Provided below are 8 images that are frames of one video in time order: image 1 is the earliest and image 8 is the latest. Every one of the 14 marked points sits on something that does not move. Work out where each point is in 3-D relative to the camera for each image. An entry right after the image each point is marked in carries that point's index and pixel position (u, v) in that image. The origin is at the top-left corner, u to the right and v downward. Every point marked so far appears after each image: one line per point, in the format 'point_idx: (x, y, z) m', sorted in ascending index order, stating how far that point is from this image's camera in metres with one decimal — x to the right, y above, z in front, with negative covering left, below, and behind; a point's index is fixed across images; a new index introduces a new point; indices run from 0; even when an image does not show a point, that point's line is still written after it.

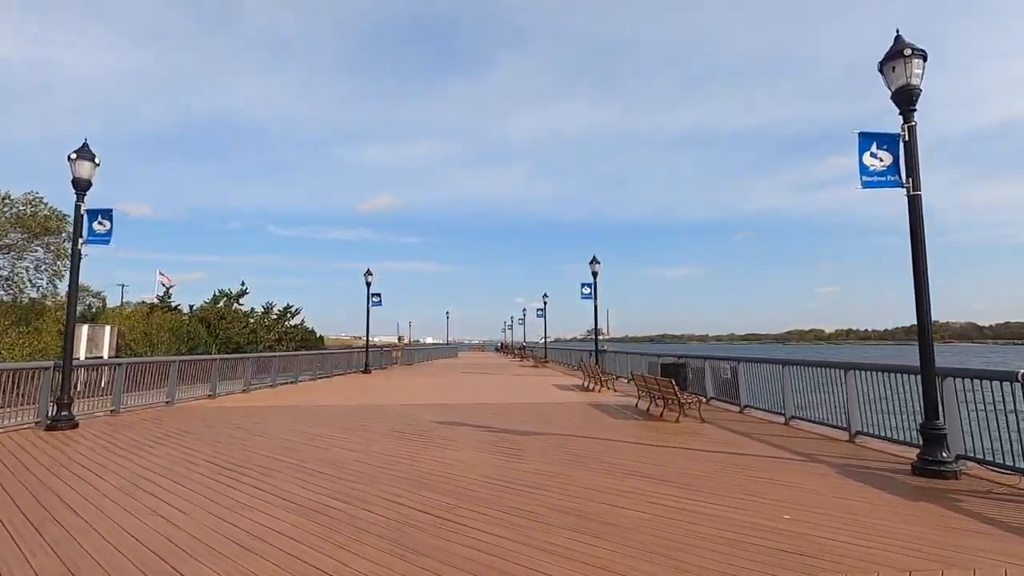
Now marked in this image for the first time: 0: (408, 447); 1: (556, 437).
0: (-1.3, -2.0, +8.3) m
1: (+0.6, -2.1, +9.1) m
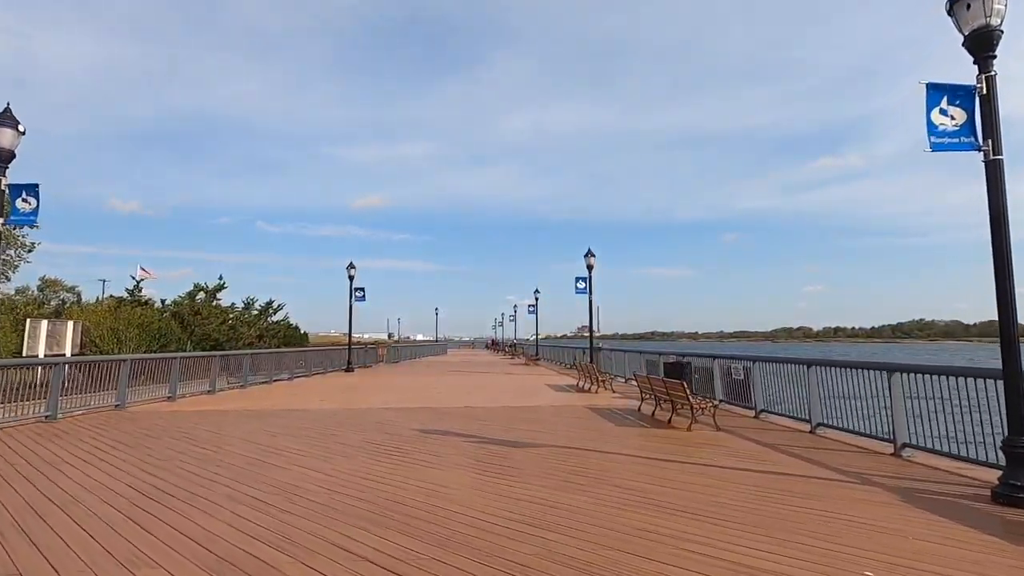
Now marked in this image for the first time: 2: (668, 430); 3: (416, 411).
0: (-1.4, -1.9, +7.0) m
1: (+0.5, -1.9, +7.8) m
2: (+2.2, -2.1, +9.6) m
3: (-1.8, -2.3, +12.0) m
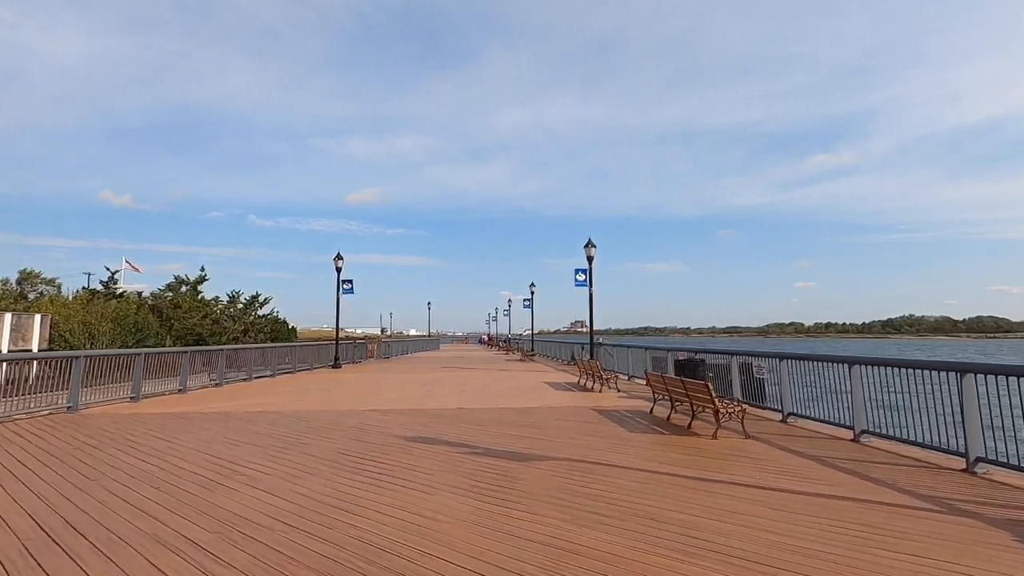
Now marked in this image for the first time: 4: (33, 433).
0: (-1.4, -1.7, +5.7) m
1: (+0.5, -1.8, +6.6) m
2: (+2.2, -1.9, +8.4) m
3: (-1.8, -2.1, +10.8) m
4: (-6.6, -2.0, +9.0) m
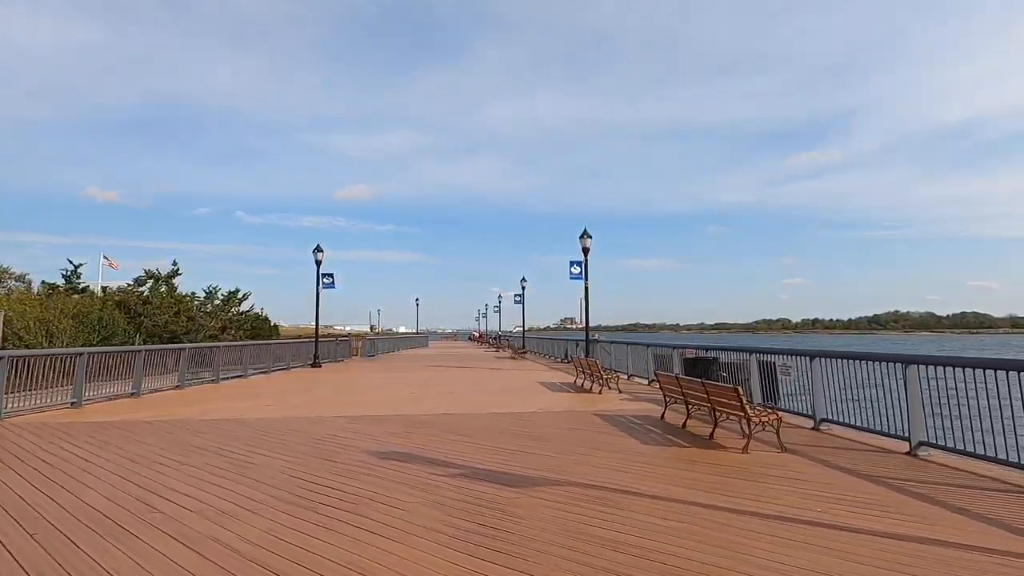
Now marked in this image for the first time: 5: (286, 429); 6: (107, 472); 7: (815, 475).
0: (-1.5, -1.6, +4.3) m
1: (+0.4, -1.6, +5.3) m
2: (+2.1, -1.8, +7.0) m
3: (-1.9, -1.9, +9.4) m
4: (-6.7, -1.9, +7.5) m
5: (-3.1, -1.9, +8.8) m
6: (-4.0, -1.8, +6.4) m
7: (+2.9, -1.7, +6.0) m
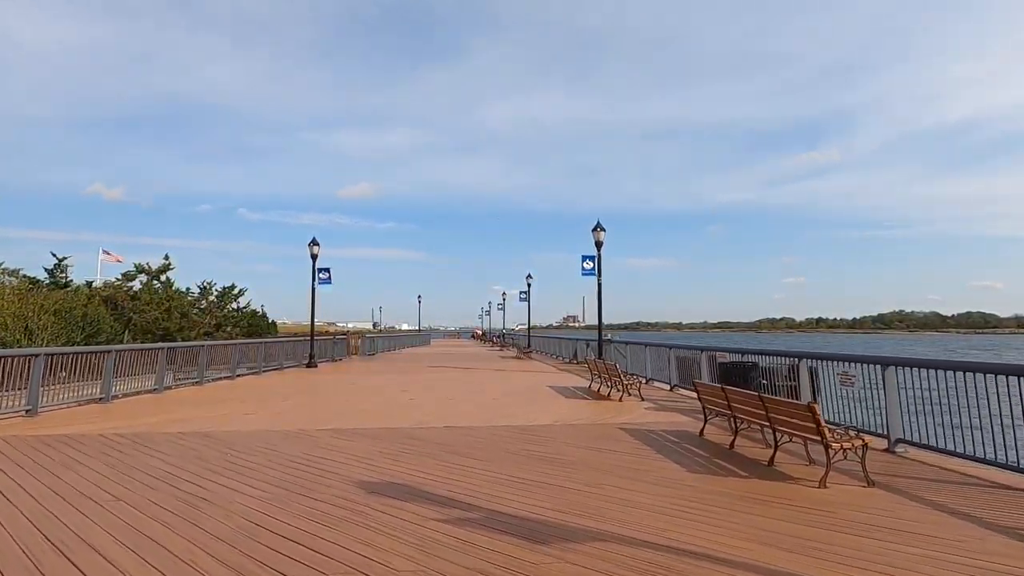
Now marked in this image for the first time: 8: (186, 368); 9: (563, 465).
0: (-1.3, -1.5, +3.0) m
1: (+0.6, -1.6, +3.9) m
2: (+2.3, -1.7, +5.7) m
3: (-1.8, -1.9, +8.0) m
4: (-6.6, -1.8, +6.2) m
5: (-2.9, -1.8, +7.4) m
6: (-3.8, -1.8, +5.1) m
7: (+3.0, -1.7, +4.6) m
8: (-9.7, -2.4, +19.5) m
9: (+0.6, -1.7, +6.3) m
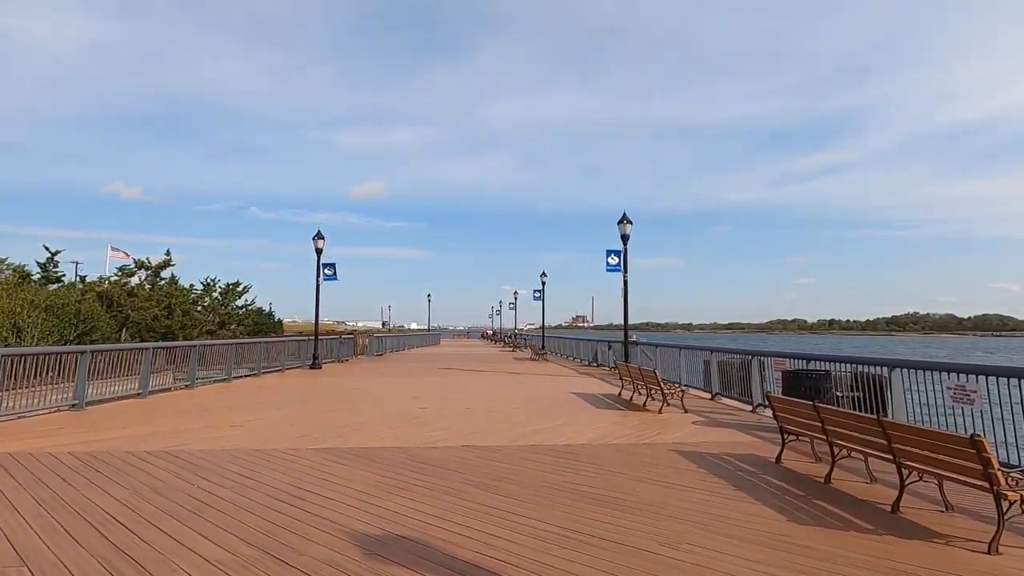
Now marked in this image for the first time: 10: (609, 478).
0: (-1.0, -1.4, +1.6) m
1: (+0.9, -1.5, +2.4) m
2: (+2.6, -1.6, +4.2) m
3: (-1.4, -1.8, +6.6) m
4: (-6.2, -1.7, +4.8) m
5: (-2.5, -1.7, +6.0) m
6: (-3.5, -1.7, +3.7) m
7: (+3.3, -1.6, +3.1) m
8: (-9.2, -2.3, +18.2) m
9: (+0.9, -1.7, +4.8) m
10: (+0.9, -1.7, +5.9) m
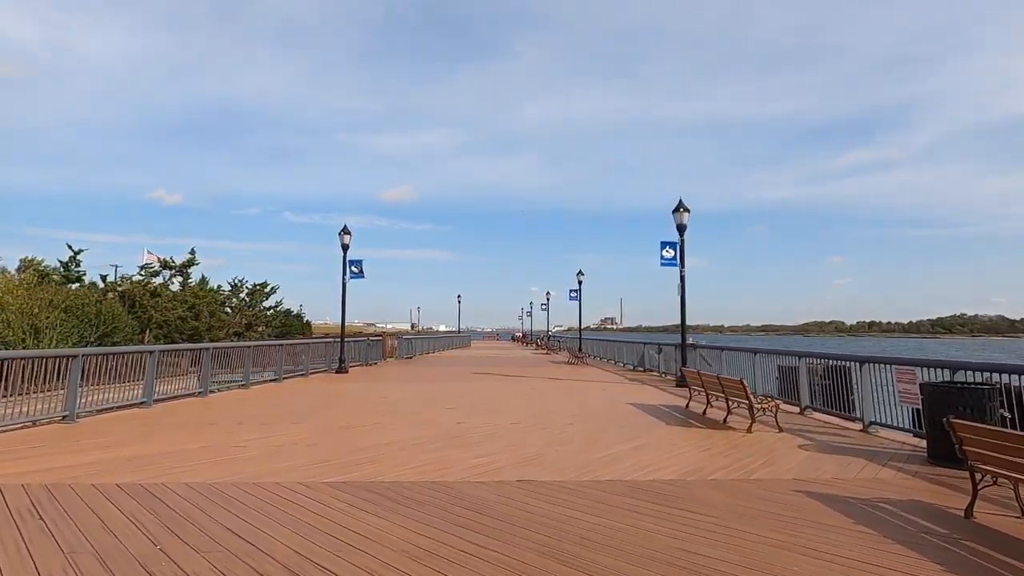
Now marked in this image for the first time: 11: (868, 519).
0: (-0.6, -1.3, -0.1) m
1: (+1.3, -1.4, +0.7) m
2: (+3.1, -1.5, +2.3) m
3: (-0.8, -1.7, +4.9) m
4: (-5.7, -1.6, +3.3) m
5: (-2.0, -1.6, +4.4) m
6: (-3.1, -1.5, +2.1) m
7: (+3.8, -1.5, +1.2) m
8: (-8.1, -2.2, +16.8) m
9: (+1.4, -1.5, +3.0) m
10: (+1.5, -1.6, +4.1) m
11: (+2.7, -1.7, +4.8) m
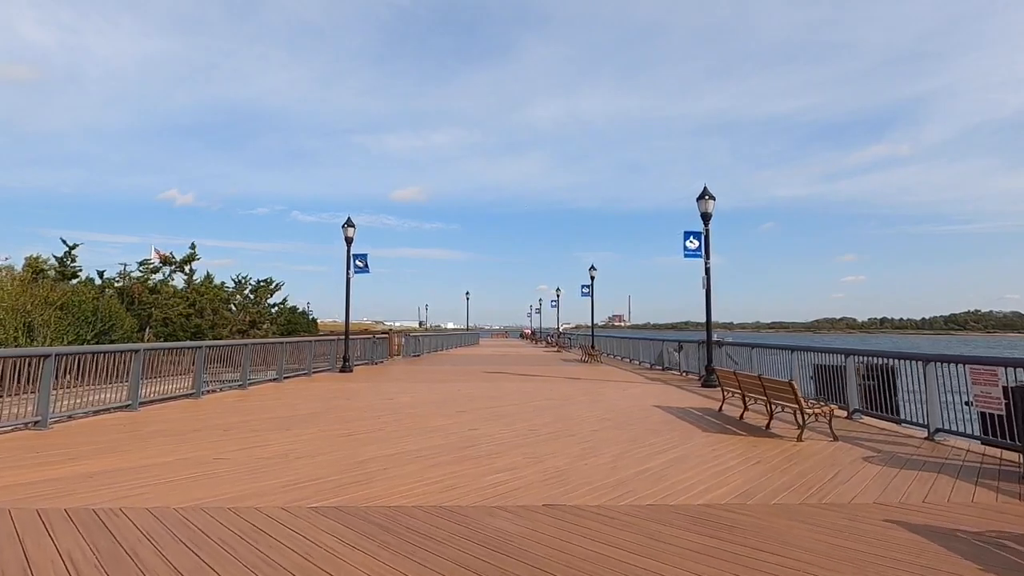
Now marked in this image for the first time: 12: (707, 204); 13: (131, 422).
0: (-0.5, -1.2, -1.1) m
1: (+1.4, -1.3, -0.3) m
2: (+3.3, -1.4, +1.3) m
3: (-0.6, -1.6, +3.9) m
4: (-5.6, -1.5, +2.4) m
5: (-1.8, -1.5, +3.4) m
6: (-2.9, -1.5, +1.1) m
7: (+3.9, -1.4, +0.2) m
8: (-7.8, -2.1, +16.0) m
9: (+1.6, -1.4, +2.0) m
10: (+1.6, -1.5, +3.1) m
11: (+2.8, -1.6, +3.8) m
12: (+4.5, +1.9, +15.2) m
13: (-6.1, -2.1, +10.3) m
